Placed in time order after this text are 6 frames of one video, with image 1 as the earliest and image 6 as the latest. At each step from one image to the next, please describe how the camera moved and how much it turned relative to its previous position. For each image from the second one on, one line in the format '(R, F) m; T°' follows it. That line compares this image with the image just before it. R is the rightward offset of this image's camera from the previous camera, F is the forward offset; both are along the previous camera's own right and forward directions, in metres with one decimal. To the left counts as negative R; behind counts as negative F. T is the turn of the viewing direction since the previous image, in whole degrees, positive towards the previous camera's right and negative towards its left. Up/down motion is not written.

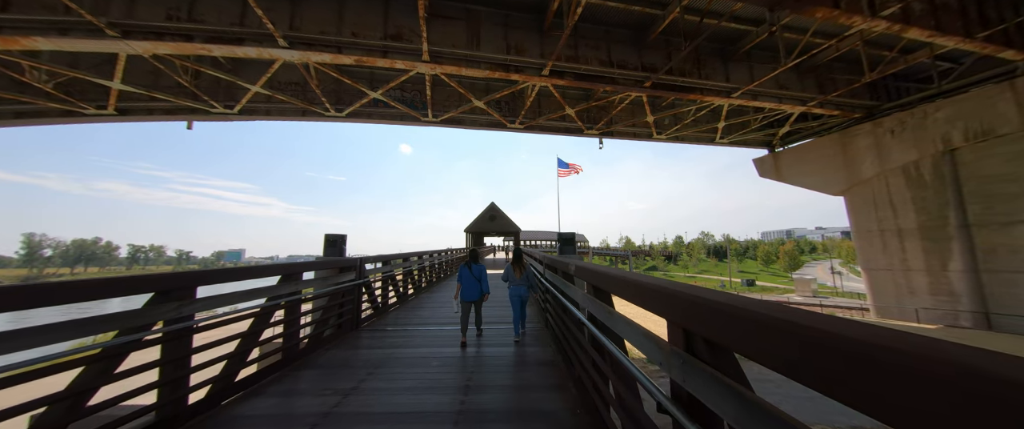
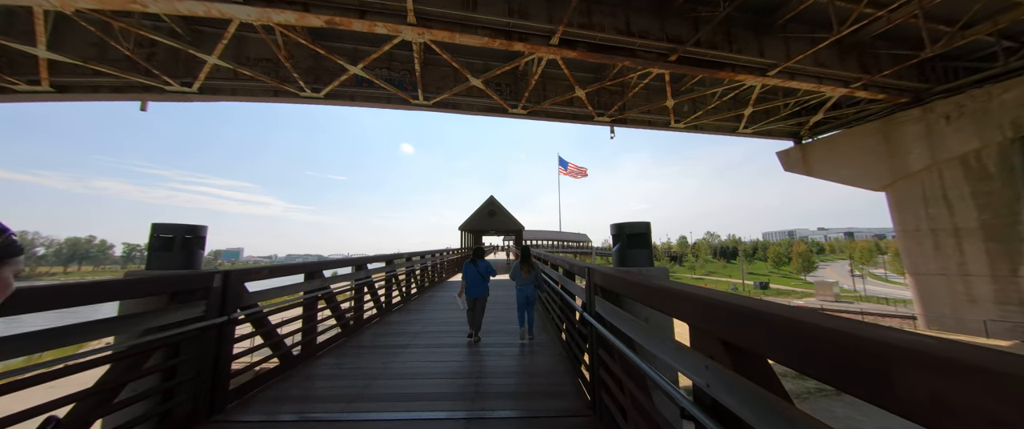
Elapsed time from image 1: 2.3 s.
(-0.1, +1.2) m; 0°
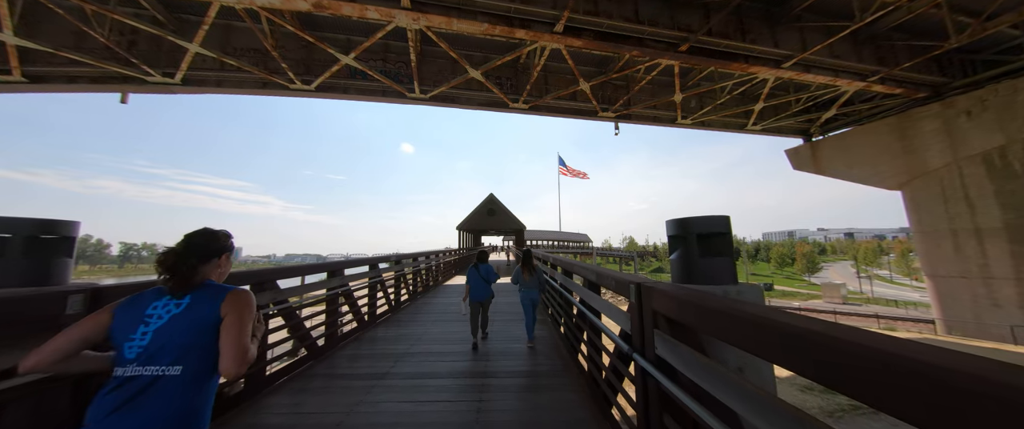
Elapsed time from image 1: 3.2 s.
(0.0, +0.4) m; 0°
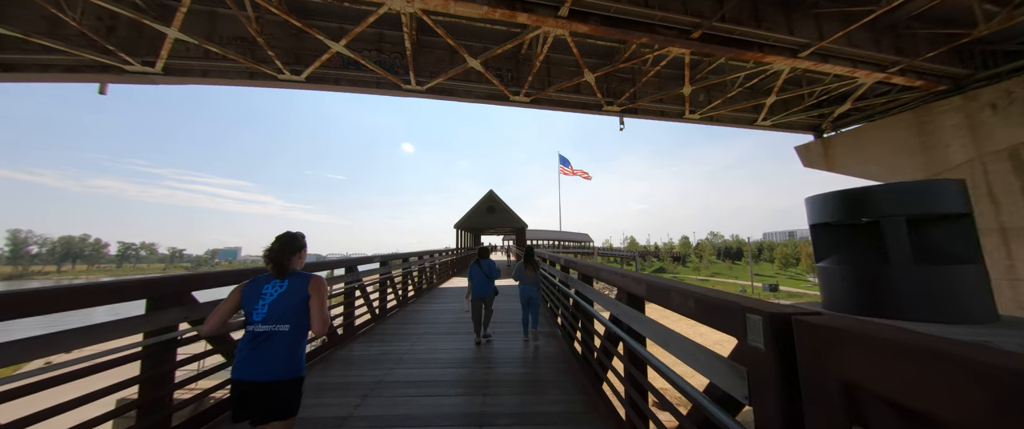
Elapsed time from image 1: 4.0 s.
(0.0, +0.4) m; 0°
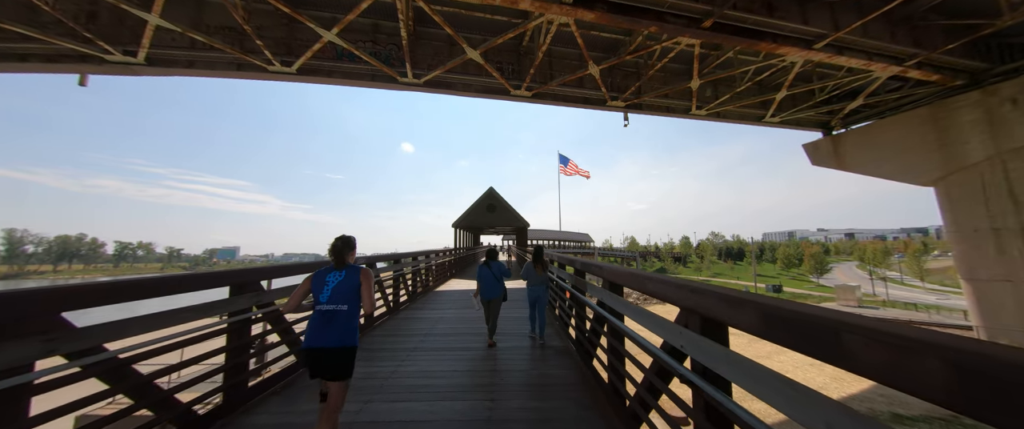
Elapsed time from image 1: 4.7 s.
(0.0, +0.3) m; 0°
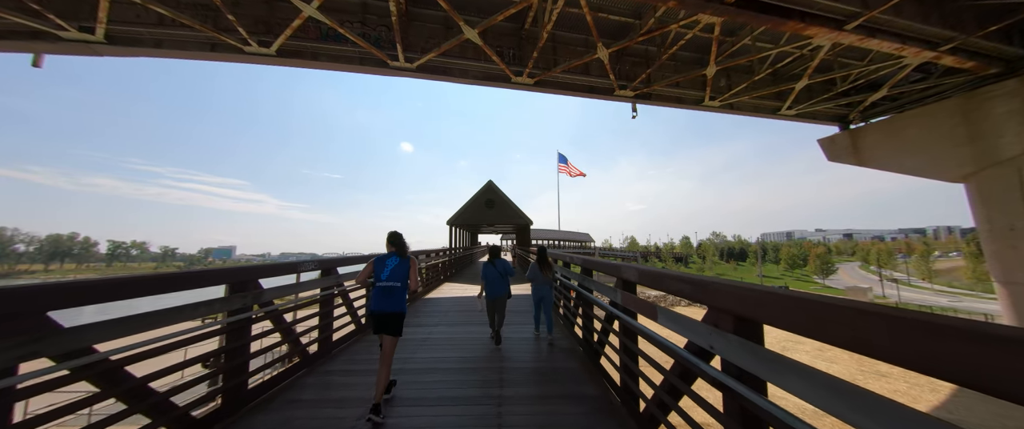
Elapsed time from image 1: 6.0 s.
(-0.1, +0.6) m; 0°
